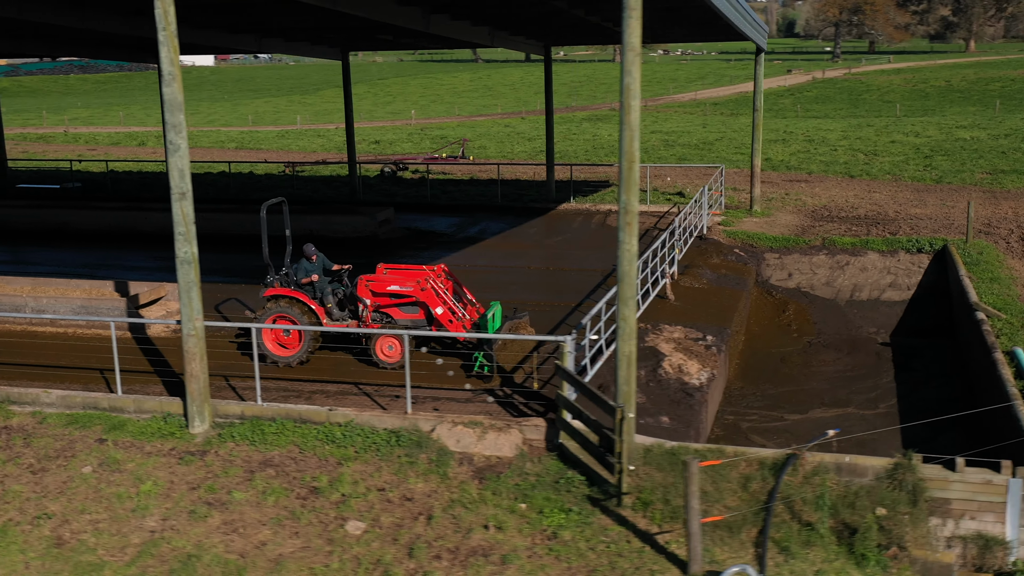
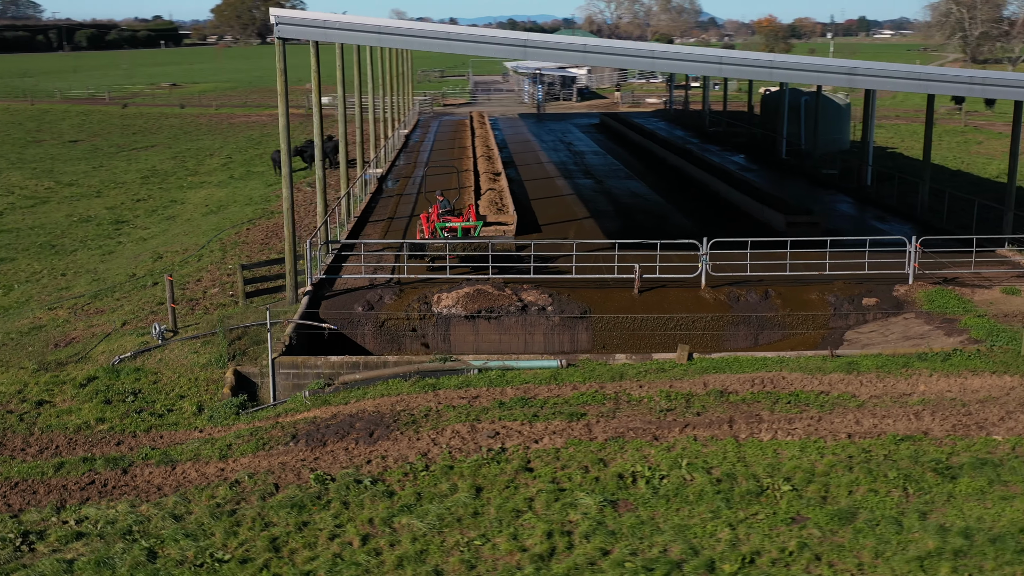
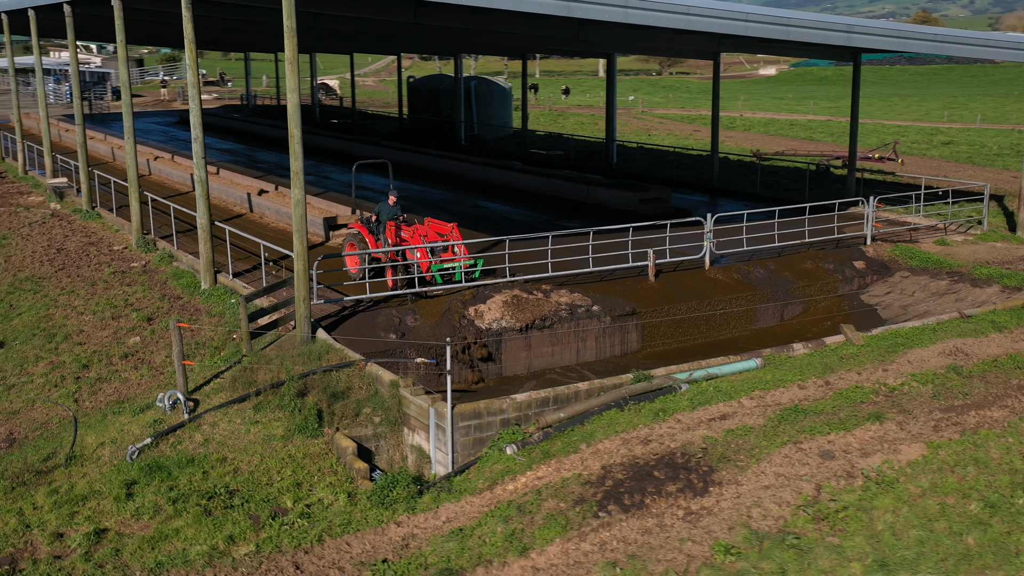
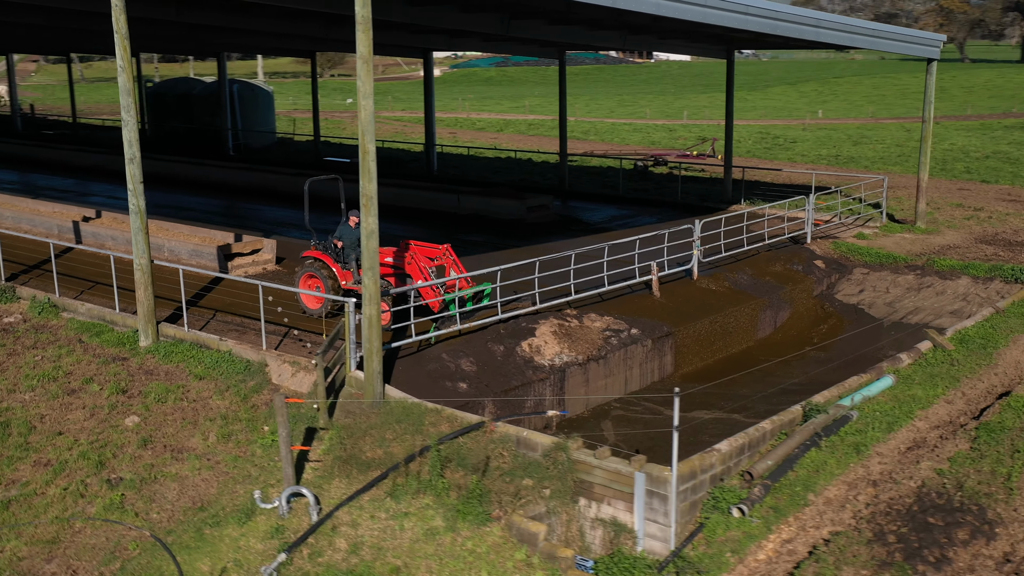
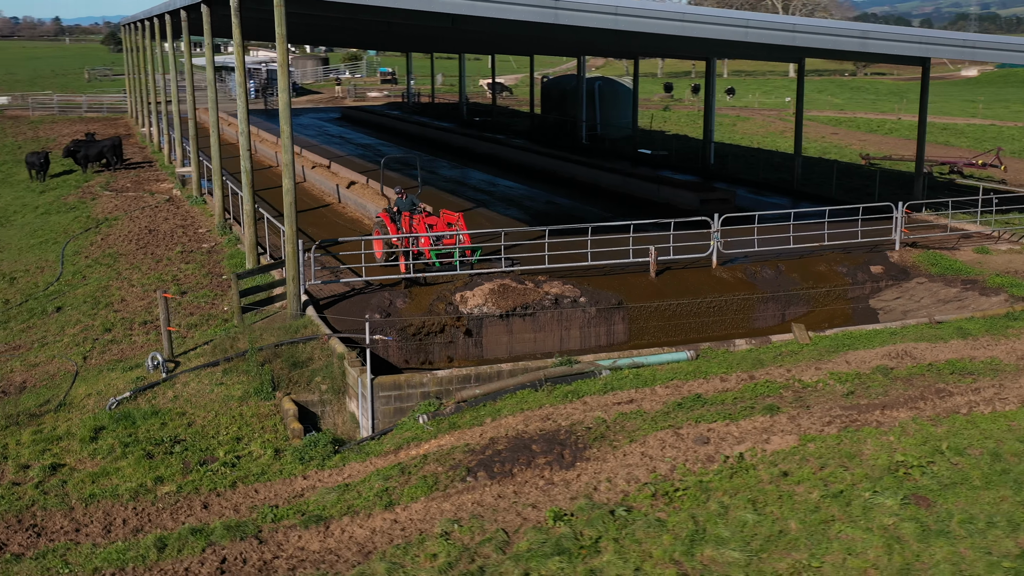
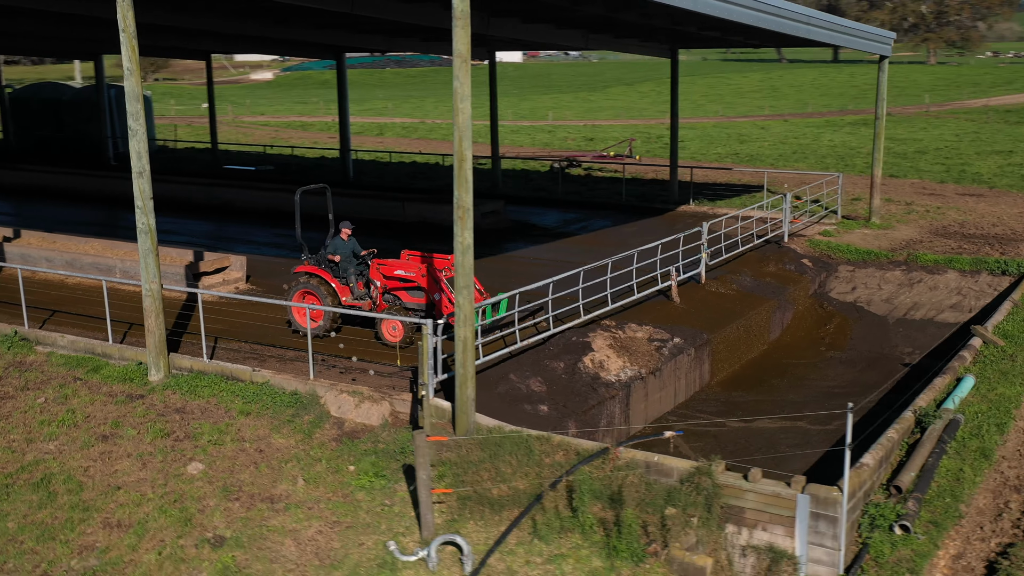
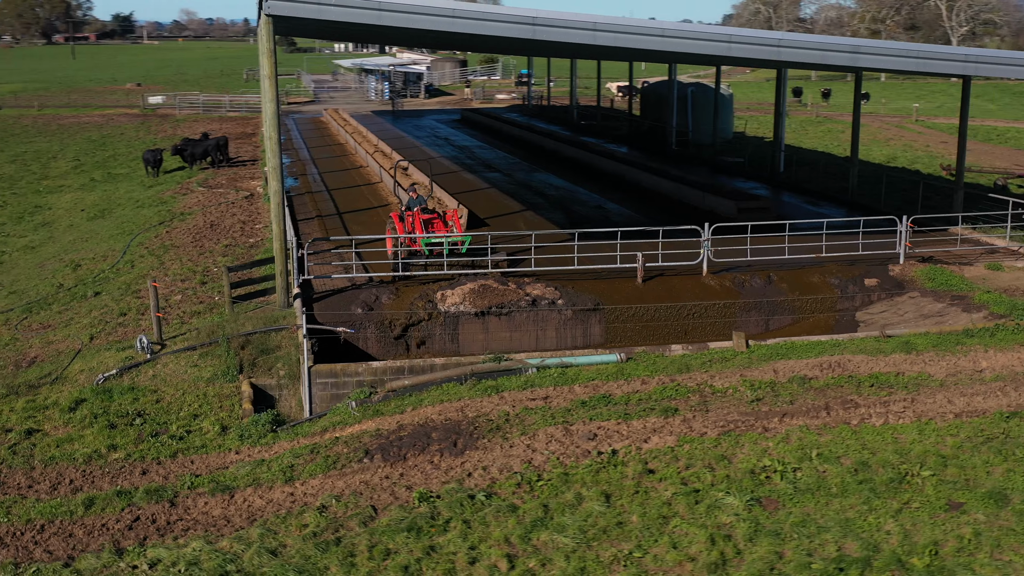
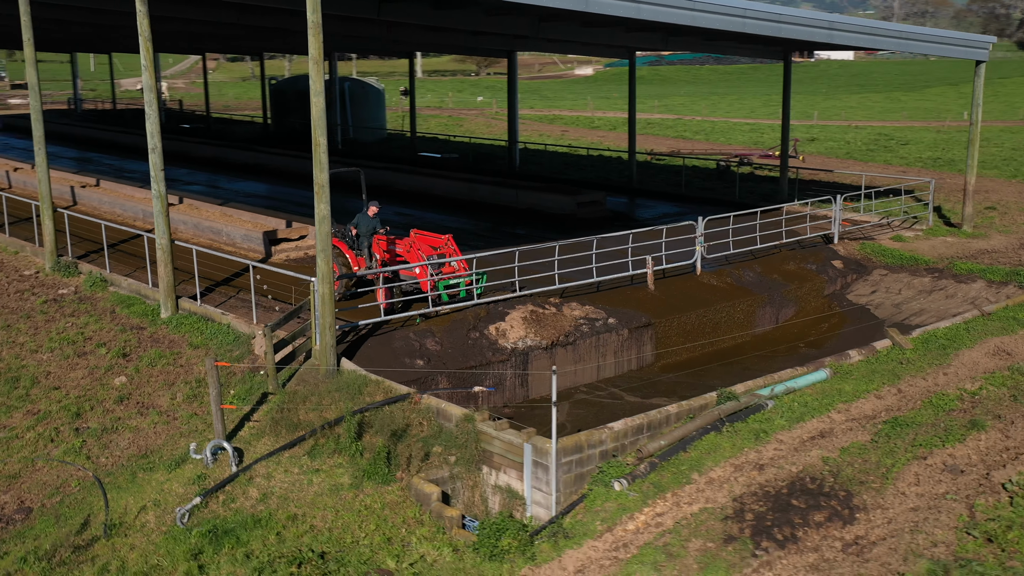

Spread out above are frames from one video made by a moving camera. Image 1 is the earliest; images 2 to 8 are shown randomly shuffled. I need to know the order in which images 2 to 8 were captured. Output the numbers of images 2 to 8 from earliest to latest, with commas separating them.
6, 4, 8, 3, 5, 7, 2
